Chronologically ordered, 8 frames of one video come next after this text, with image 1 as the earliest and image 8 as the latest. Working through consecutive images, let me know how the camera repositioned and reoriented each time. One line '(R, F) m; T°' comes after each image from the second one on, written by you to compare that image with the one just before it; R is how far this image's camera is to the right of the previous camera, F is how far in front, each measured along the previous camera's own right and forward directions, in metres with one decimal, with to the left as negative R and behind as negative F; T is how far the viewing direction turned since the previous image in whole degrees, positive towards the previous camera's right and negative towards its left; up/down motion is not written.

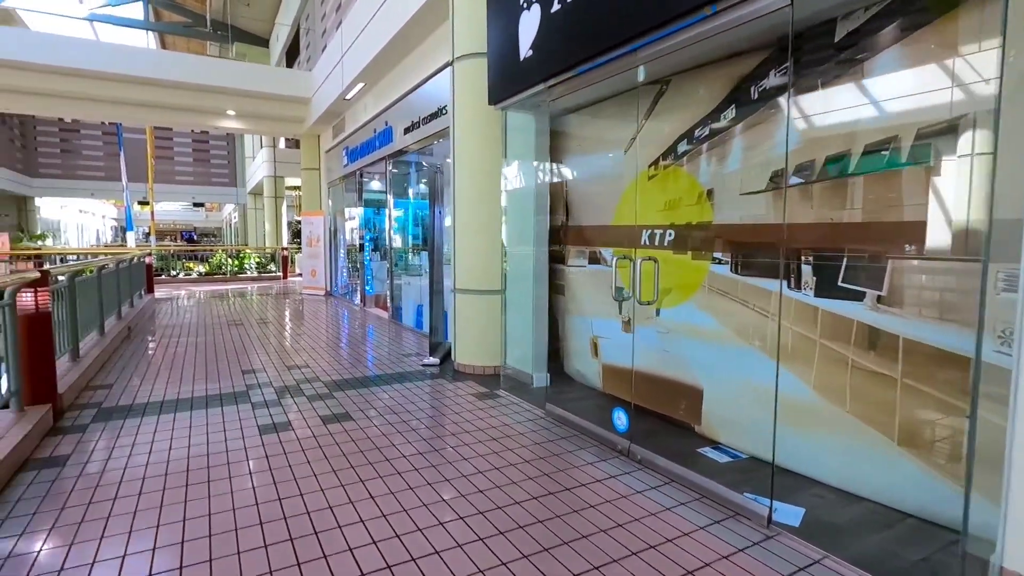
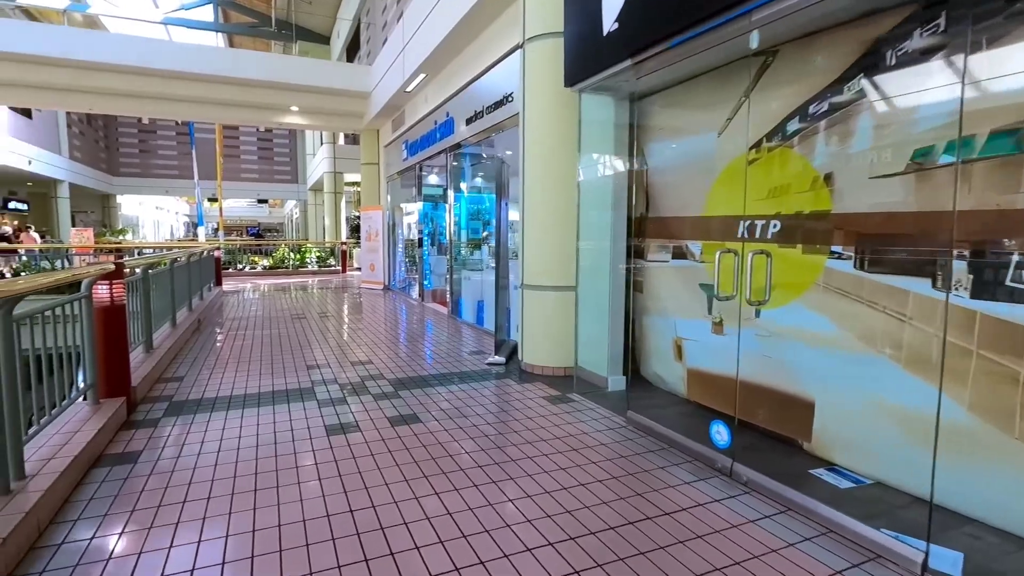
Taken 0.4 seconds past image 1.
(-0.2, +0.2) m; -5°
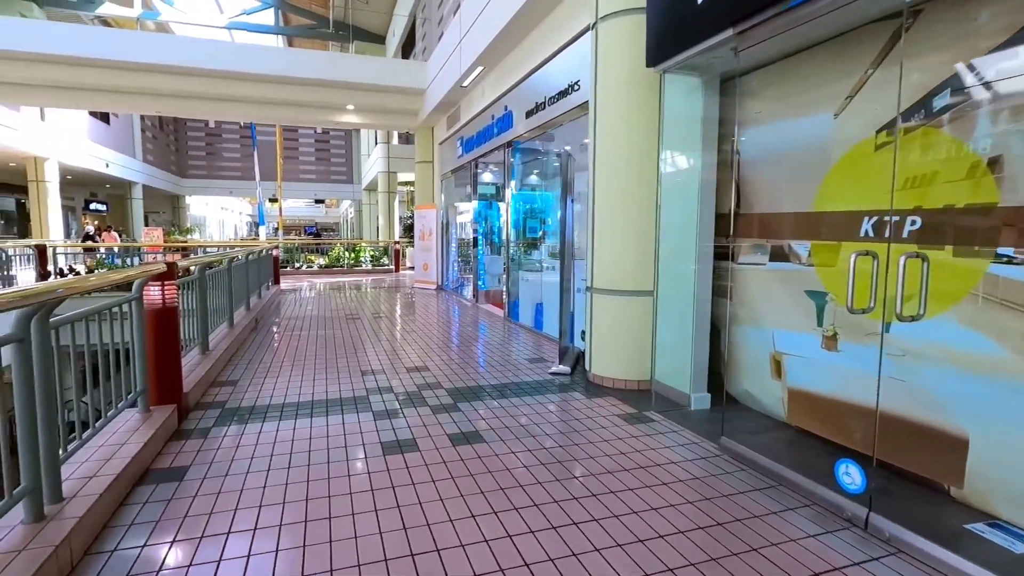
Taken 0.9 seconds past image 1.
(-0.1, +0.3) m; -5°
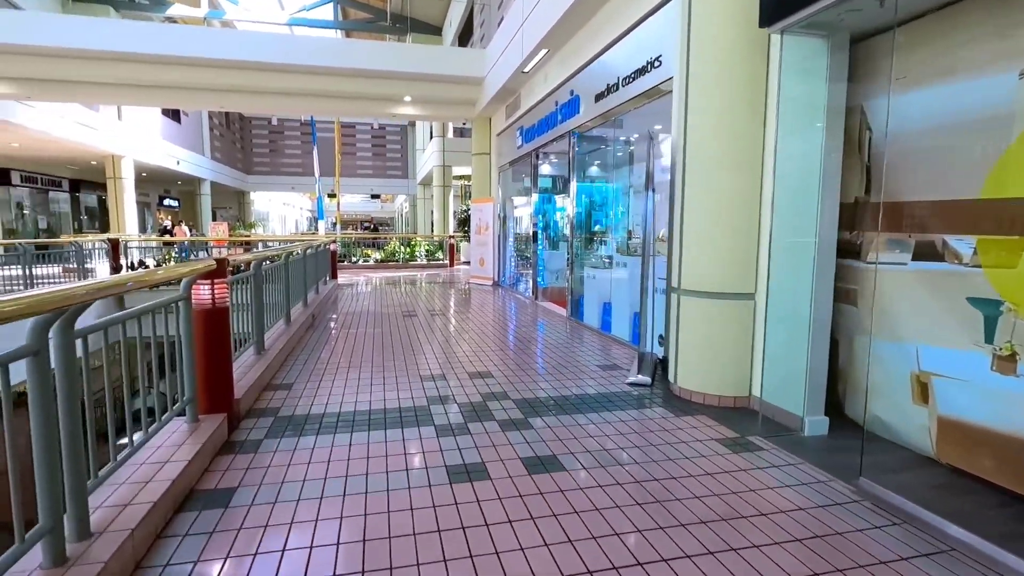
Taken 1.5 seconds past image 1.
(-0.1, +0.3) m; -5°
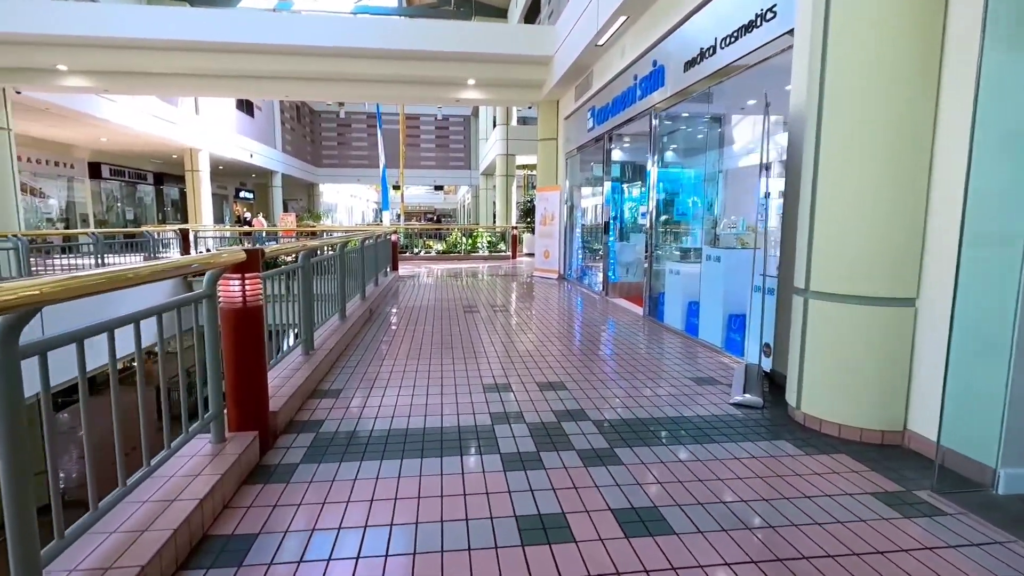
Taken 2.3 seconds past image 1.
(-0.1, +0.5) m; -6°
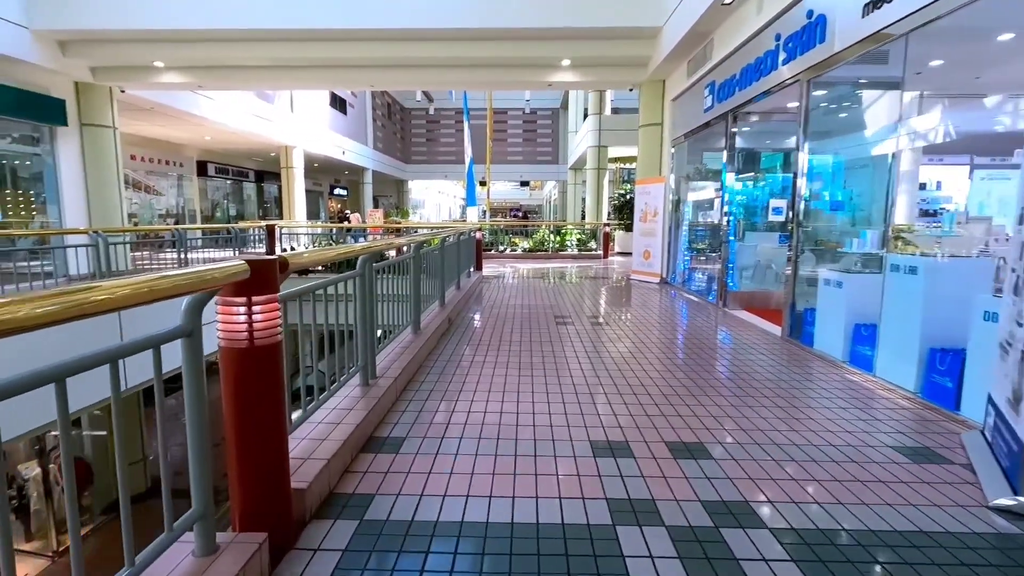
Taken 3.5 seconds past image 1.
(-0.2, +0.8) m; -9°
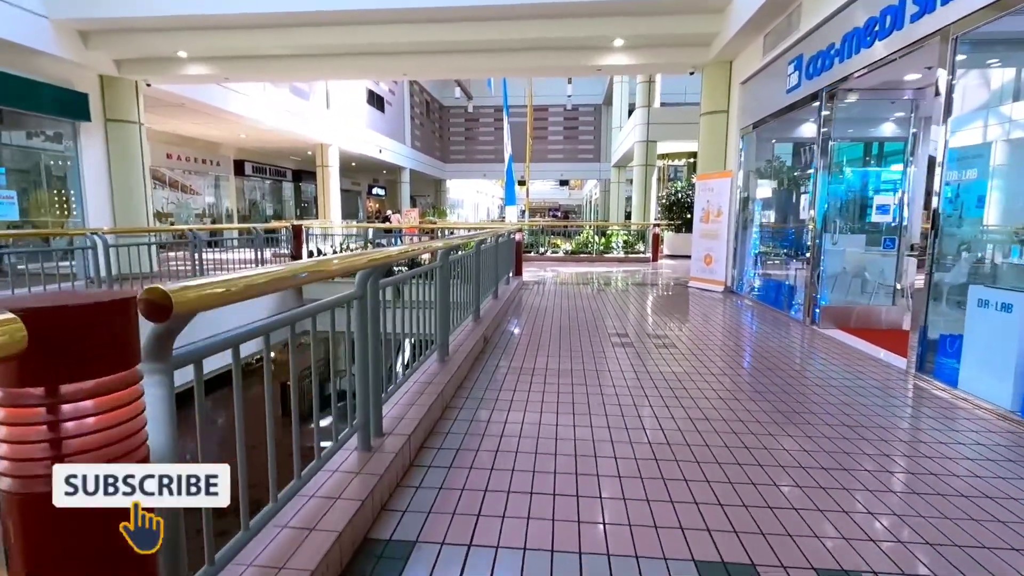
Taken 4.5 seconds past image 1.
(-0.1, +0.7) m; -4°
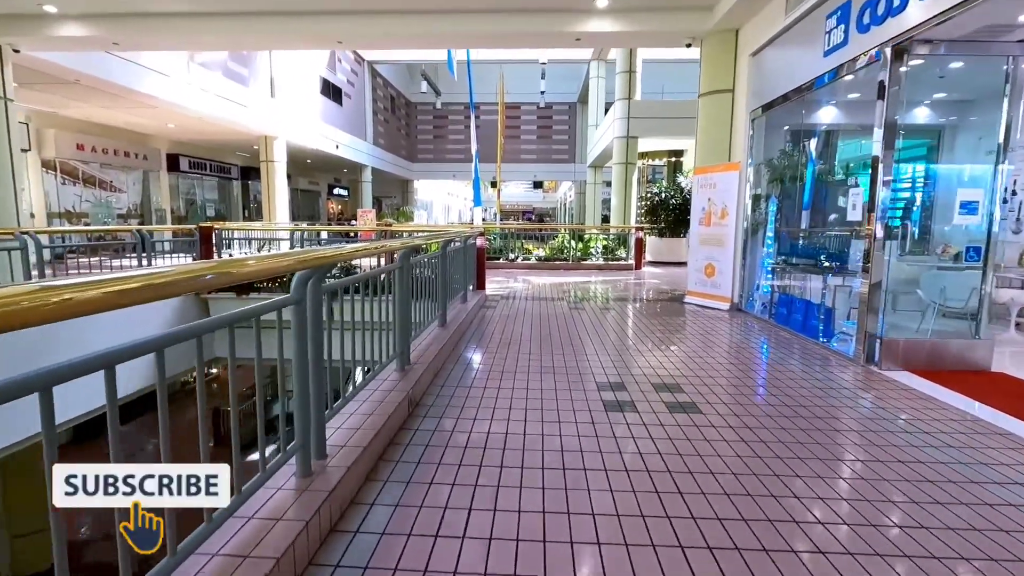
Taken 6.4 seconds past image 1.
(+0.2, +1.3) m; +3°
